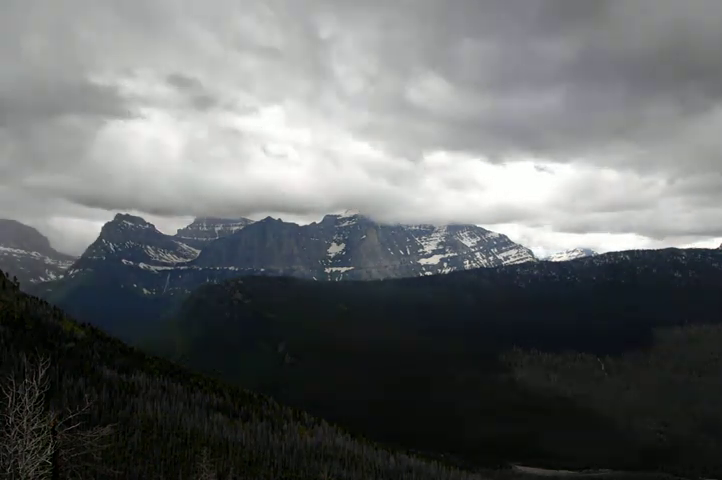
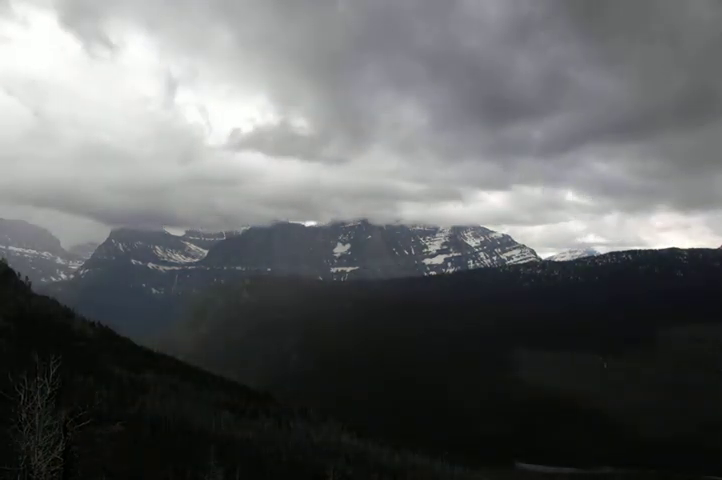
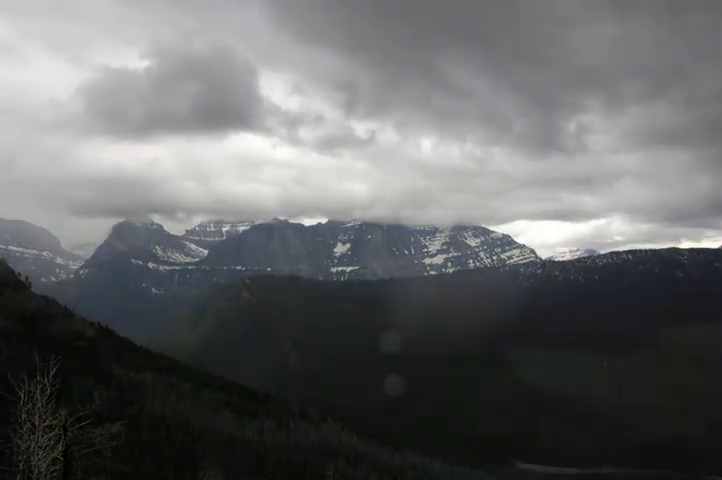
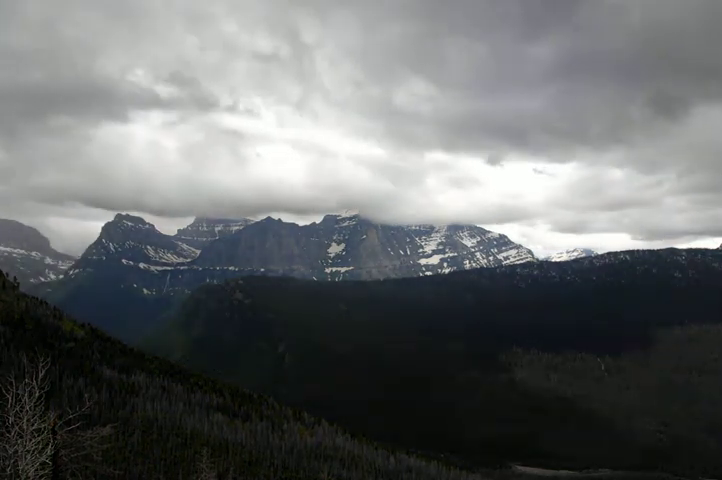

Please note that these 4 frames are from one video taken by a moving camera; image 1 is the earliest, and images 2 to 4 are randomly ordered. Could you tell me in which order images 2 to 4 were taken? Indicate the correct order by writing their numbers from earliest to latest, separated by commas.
4, 3, 2
